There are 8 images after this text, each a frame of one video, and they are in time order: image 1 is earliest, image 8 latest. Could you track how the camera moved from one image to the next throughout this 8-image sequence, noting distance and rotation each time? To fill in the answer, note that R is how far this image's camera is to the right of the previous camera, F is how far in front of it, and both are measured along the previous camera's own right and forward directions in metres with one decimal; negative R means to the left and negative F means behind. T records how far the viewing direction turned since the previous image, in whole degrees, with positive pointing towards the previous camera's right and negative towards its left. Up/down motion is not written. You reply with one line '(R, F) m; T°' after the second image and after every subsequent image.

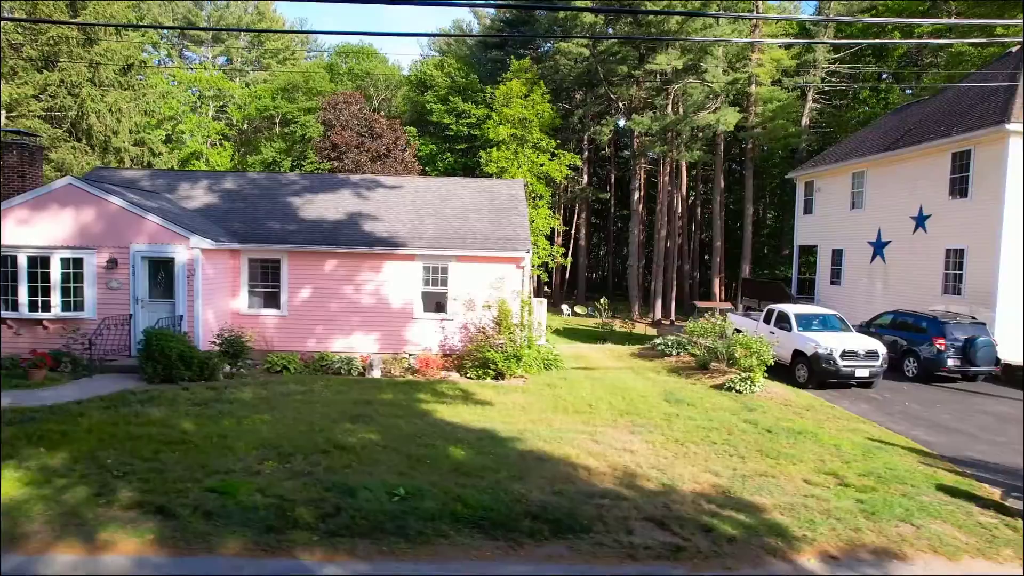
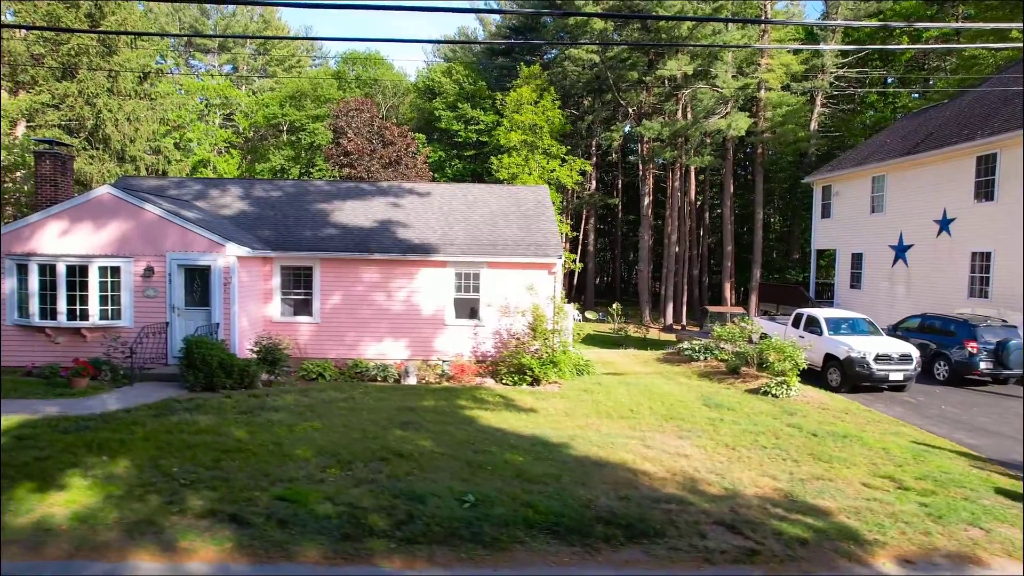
(-0.6, 0.0) m; 0°
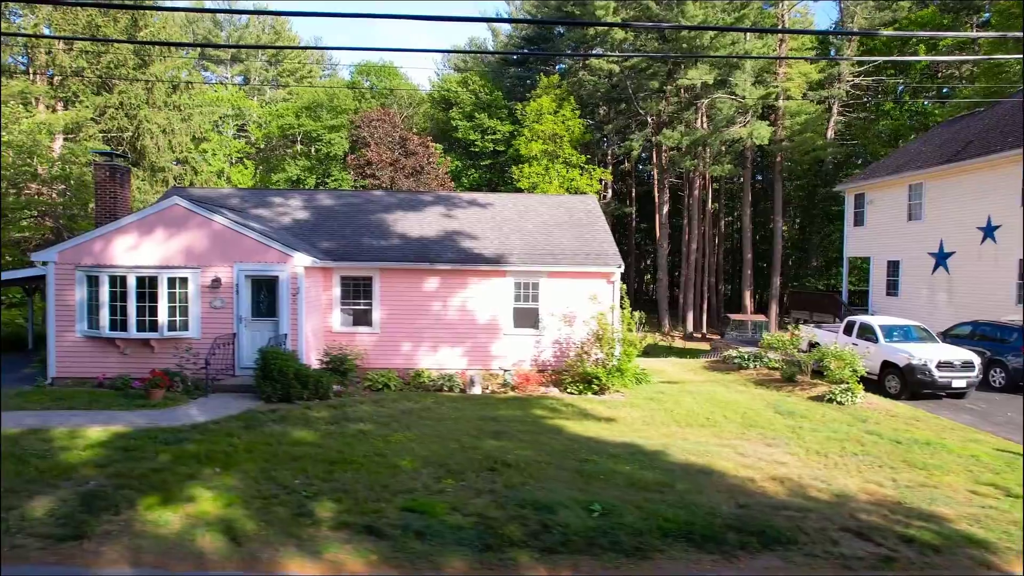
(-1.1, -0.1) m; 0°
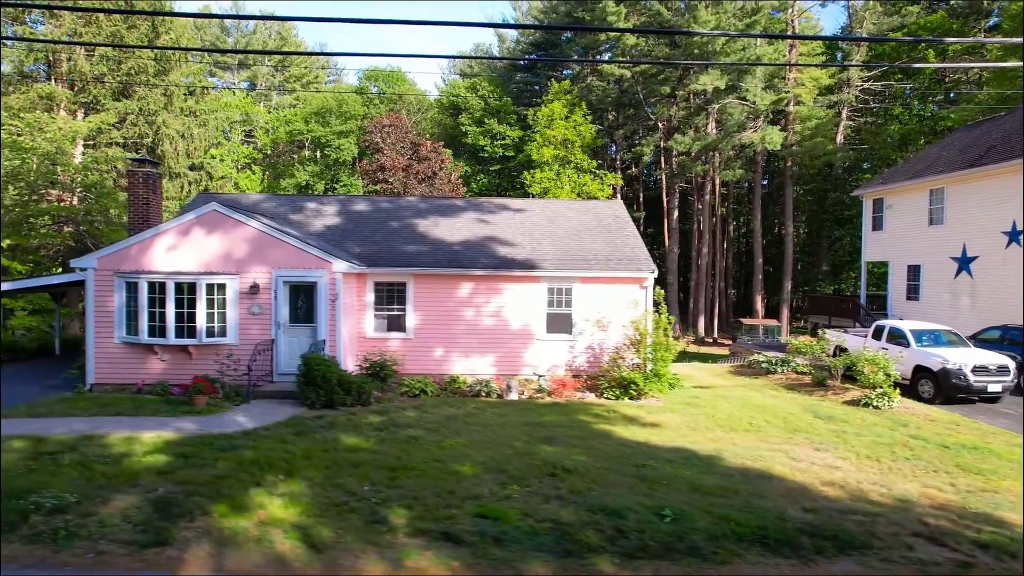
(-0.6, 0.0) m; 0°
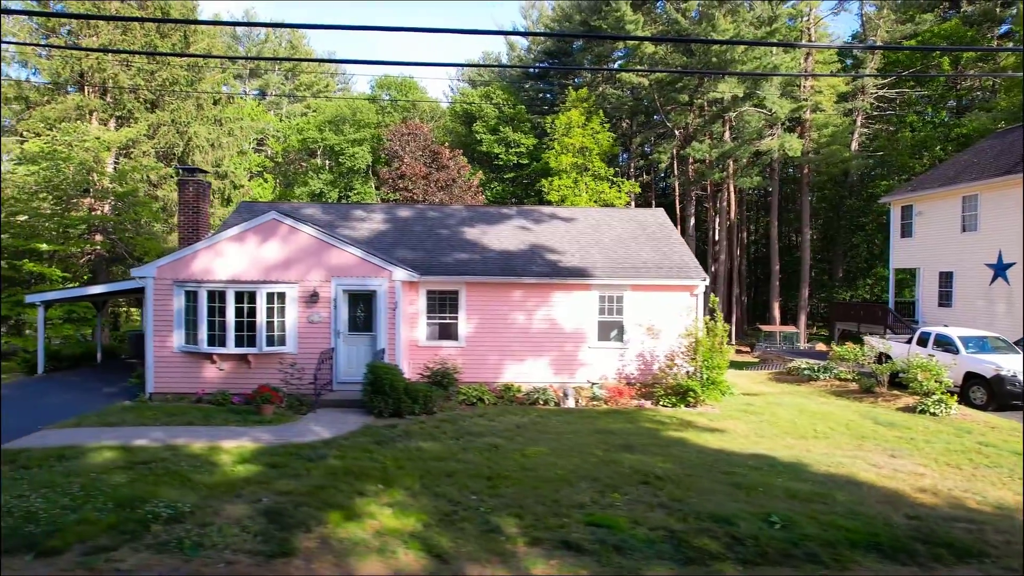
(-1.0, 0.0) m; 0°
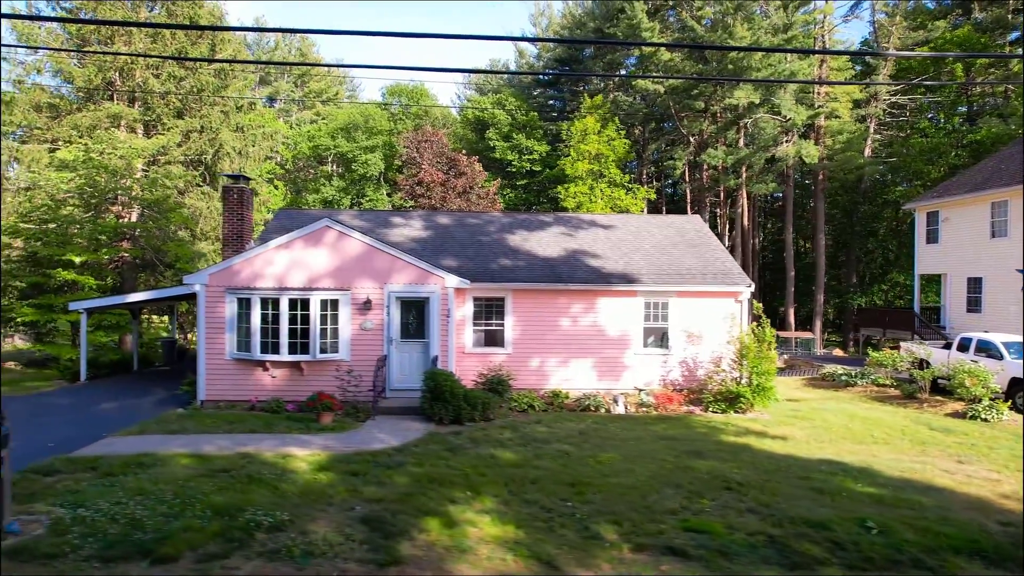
(-0.9, 0.0) m; 0°
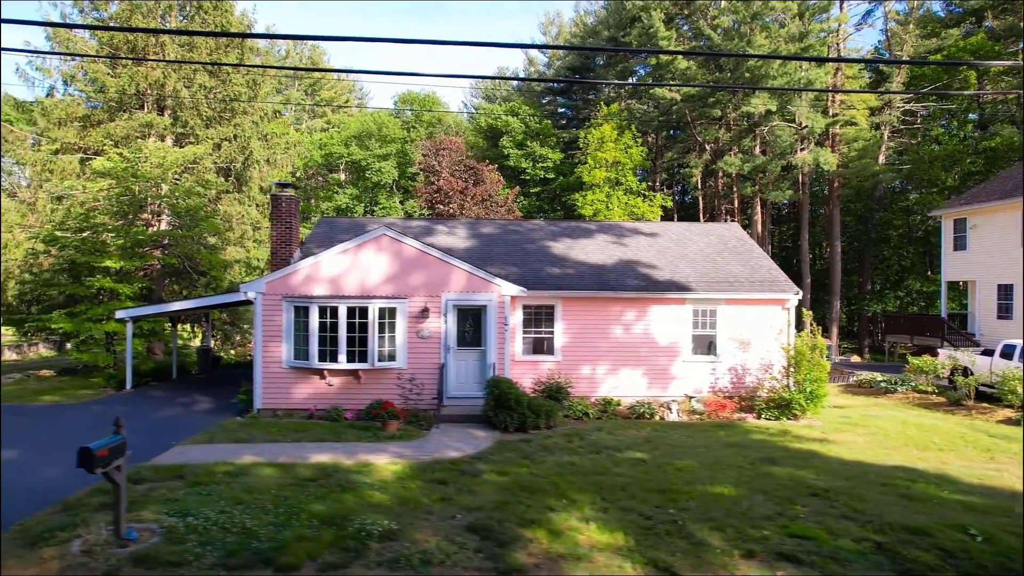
(-0.9, 0.0) m; 0°
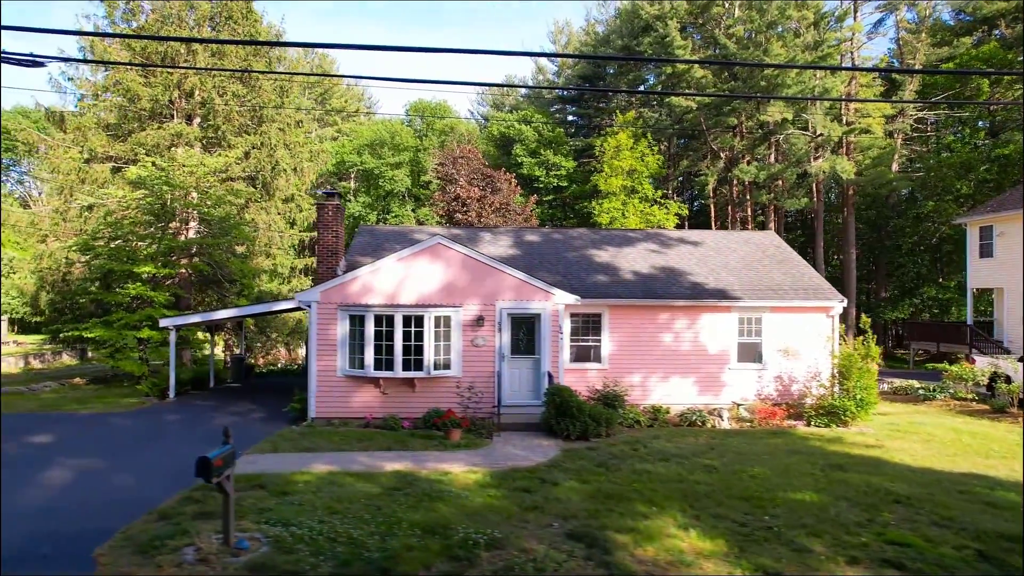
(-0.9, 0.0) m; 0°
